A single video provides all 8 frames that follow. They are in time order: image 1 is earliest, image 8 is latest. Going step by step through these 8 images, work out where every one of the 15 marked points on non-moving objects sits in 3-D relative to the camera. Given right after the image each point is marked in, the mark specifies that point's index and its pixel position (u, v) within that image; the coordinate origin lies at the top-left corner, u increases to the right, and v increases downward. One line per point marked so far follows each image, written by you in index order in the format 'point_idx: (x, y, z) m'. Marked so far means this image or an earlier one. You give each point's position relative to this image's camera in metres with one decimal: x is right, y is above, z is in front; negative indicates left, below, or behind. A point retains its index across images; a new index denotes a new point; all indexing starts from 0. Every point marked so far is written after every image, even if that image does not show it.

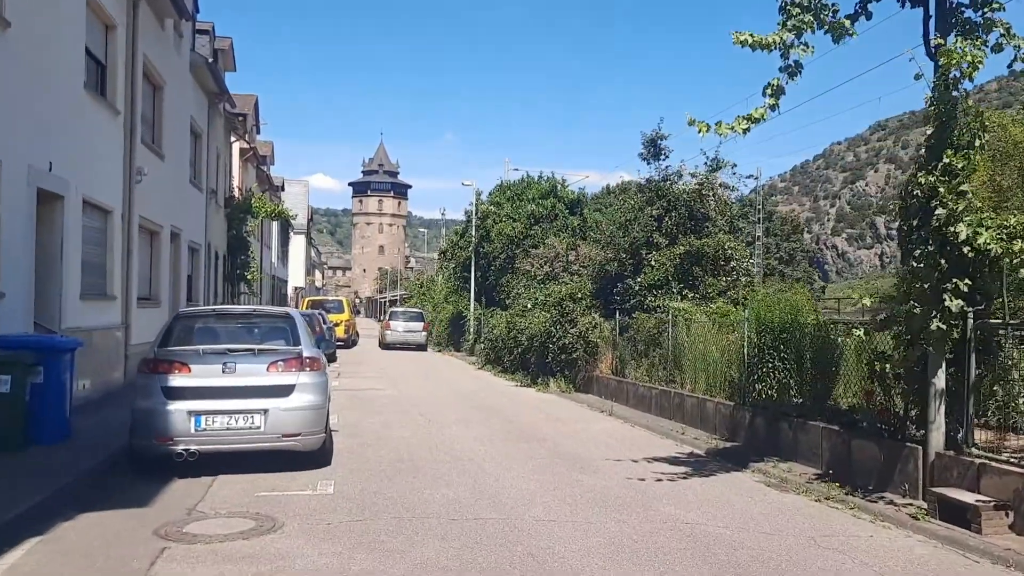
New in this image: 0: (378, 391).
0: (-3.1, -2.4, +18.0) m
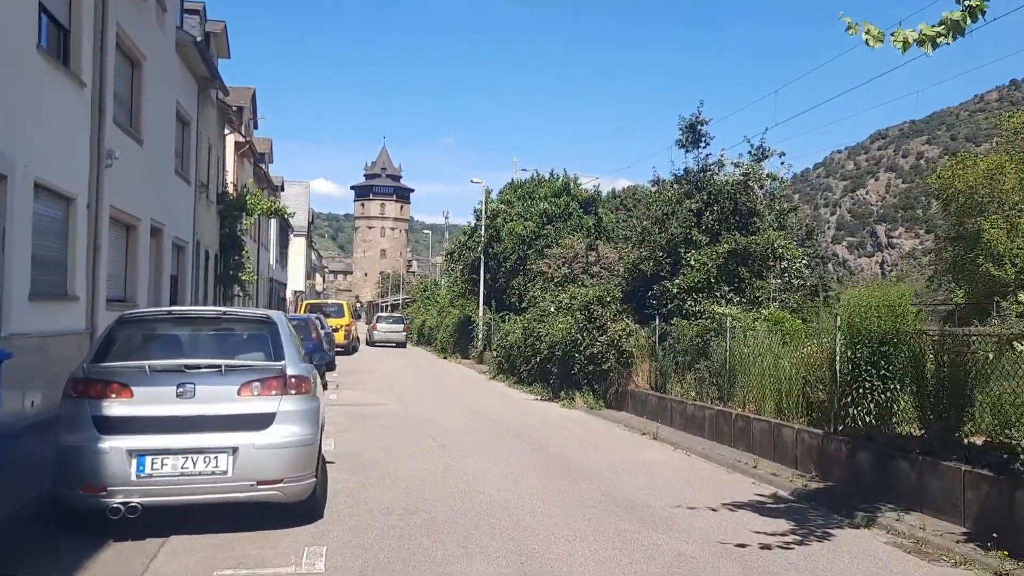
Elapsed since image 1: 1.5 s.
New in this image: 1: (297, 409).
0: (-2.6, -2.4, +15.8) m
1: (-1.8, -1.0, +6.6) m
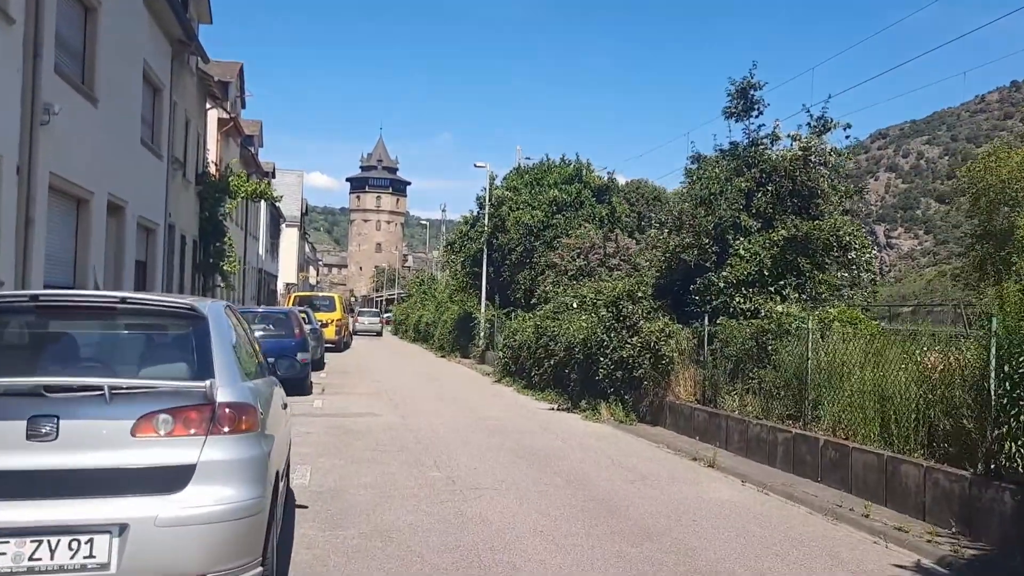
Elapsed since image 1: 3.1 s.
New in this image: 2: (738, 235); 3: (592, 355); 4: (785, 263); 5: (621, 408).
0: (-2.4, -2.2, +13.3) m
1: (-1.5, -0.9, +4.1) m
2: (+4.2, +1.0, +14.4) m
3: (+1.6, -1.3, +15.4) m
4: (+4.9, +0.4, +14.0) m
5: (+2.0, -2.2, +14.5) m
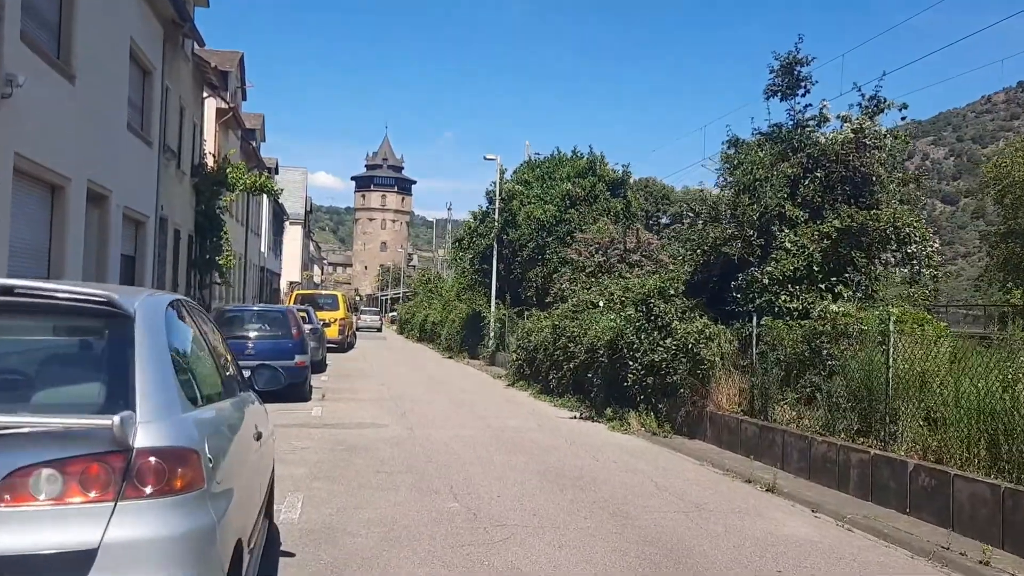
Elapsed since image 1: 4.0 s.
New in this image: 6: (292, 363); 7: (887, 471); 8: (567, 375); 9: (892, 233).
0: (-2.0, -2.1, +11.8) m
1: (-1.2, -0.8, +2.7) m
2: (+4.5, +1.0, +13.0) m
3: (+2.0, -1.3, +14.0) m
4: (+5.2, +0.5, +12.5) m
5: (+2.4, -2.2, +13.0) m
6: (-4.2, -1.4, +14.9) m
7: (+3.9, -1.9, +8.1) m
8: (+1.2, -1.9, +17.1) m
9: (+6.1, +0.9, +12.5) m
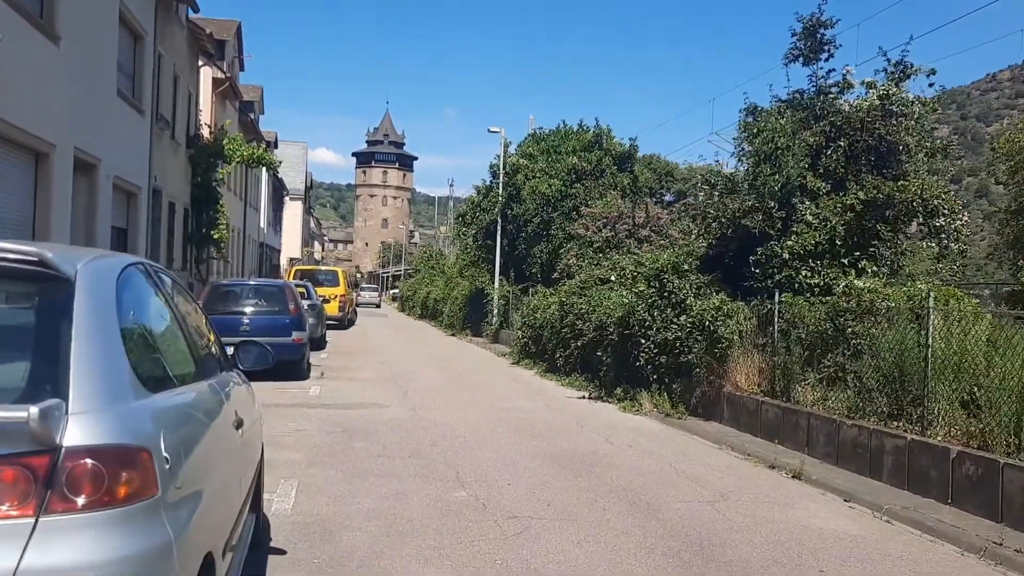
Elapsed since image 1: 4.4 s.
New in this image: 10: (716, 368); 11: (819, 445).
0: (-1.9, -1.8, +11.3) m
1: (-1.1, -0.7, +2.1) m
2: (+4.7, +1.4, +12.3) m
3: (+2.1, -0.8, +13.4) m
4: (+5.3, +0.9, +11.9) m
5: (+2.5, -1.8, +12.5) m
6: (-4.1, -0.9, +14.4) m
7: (+4.0, -1.6, +7.5) m
8: (+1.3, -1.4, +16.5) m
9: (+6.2, +1.3, +11.9) m
10: (+3.1, -1.2, +11.8) m
11: (+3.6, -1.8, +9.1) m
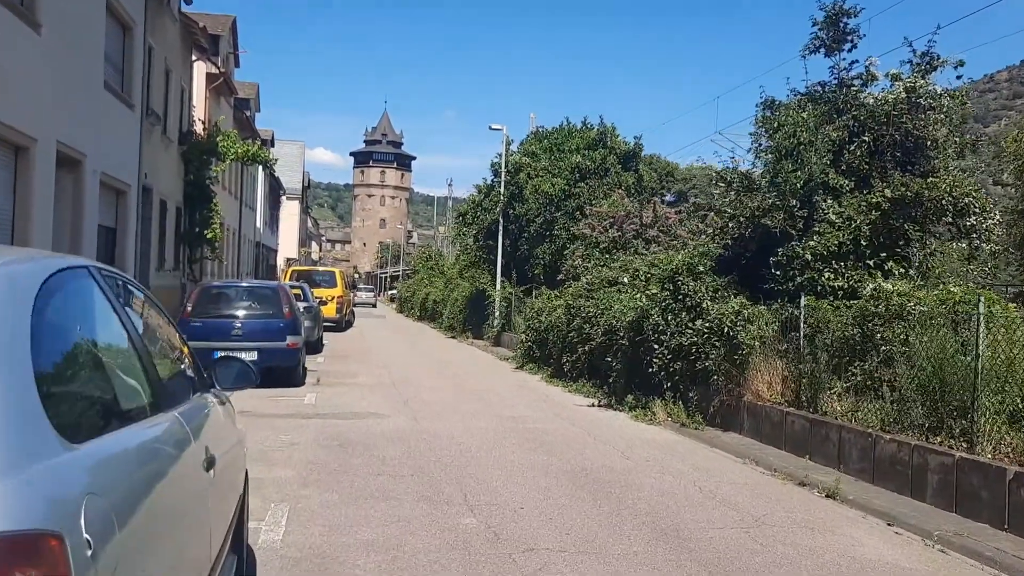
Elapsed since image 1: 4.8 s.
0: (-1.8, -1.8, +10.6) m
1: (-1.0, -0.7, +1.4) m
2: (+4.8, +1.4, +11.7) m
3: (+2.2, -0.9, +12.8) m
4: (+5.4, +0.8, +11.3) m
5: (+2.6, -1.8, +11.8) m
6: (-4.0, -1.0, +13.7) m
7: (+4.1, -1.7, +6.9) m
8: (+1.4, -1.4, +15.9) m
9: (+6.3, +1.2, +11.2) m
10: (+3.2, -1.2, +11.1) m
11: (+3.7, -1.9, +8.5) m
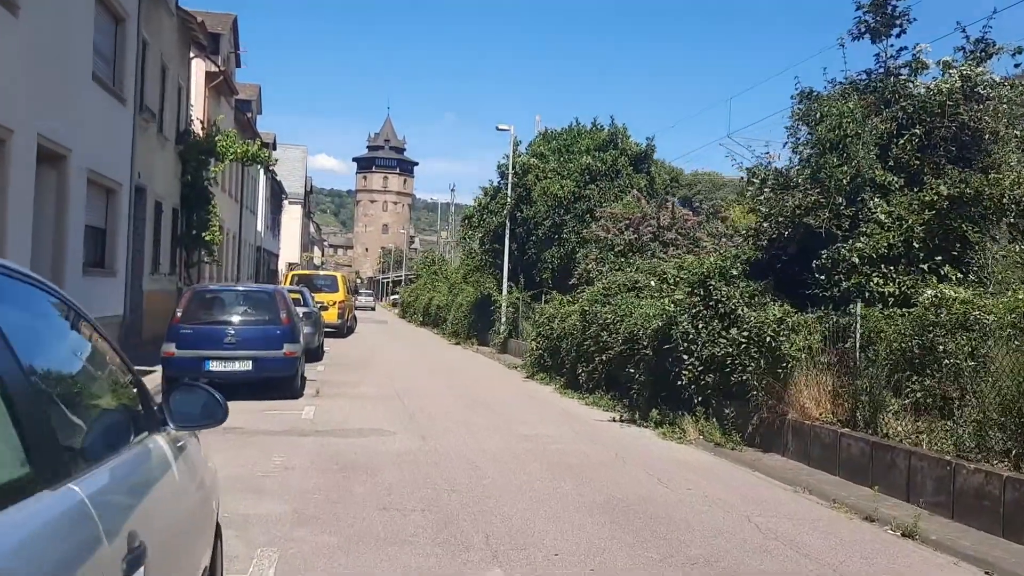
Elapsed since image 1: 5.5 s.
0: (-1.6, -1.8, +9.6) m
1: (-0.8, -0.7, +0.4) m
2: (+5.0, +1.3, +10.7) m
3: (+2.4, -1.0, +11.7) m
4: (+5.7, +0.7, +10.2) m
5: (+2.8, -1.9, +10.8) m
6: (-3.8, -1.1, +12.7) m
7: (+4.3, -1.7, +5.8) m
8: (+1.7, -1.5, +14.8) m
9: (+6.6, +1.1, +10.2) m
10: (+3.4, -1.3, +10.1) m
11: (+3.9, -1.9, +7.4) m
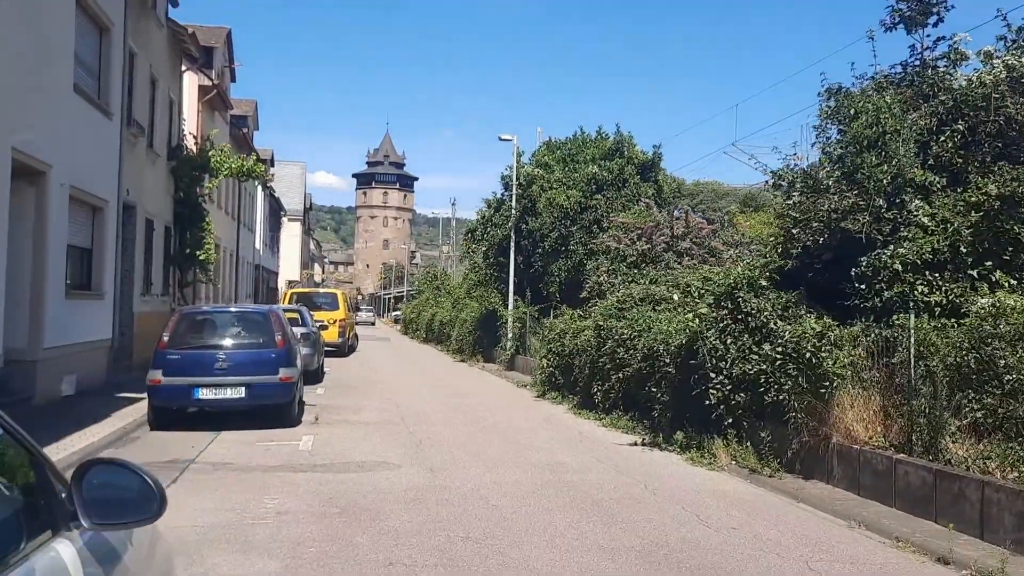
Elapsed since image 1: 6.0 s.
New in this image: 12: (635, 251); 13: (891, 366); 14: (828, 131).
0: (-1.4, -2.1, +8.7) m
1: (-0.6, -0.8, -0.5) m
2: (+5.1, +1.2, +9.8) m
3: (+2.6, -1.1, +10.9) m
4: (+5.8, +0.7, +9.4) m
5: (+3.0, -2.1, +9.9) m
6: (-3.6, -1.4, +11.8) m
7: (+4.5, -1.8, +4.9) m
8: (+1.9, -1.8, +13.9) m
9: (+6.7, +1.0, +9.4) m
10: (+3.6, -1.4, +9.2) m
11: (+4.1, -2.0, +6.6) m
12: (+2.8, +0.9, +18.2) m
13: (+4.2, -0.9, +8.7) m
14: (+4.4, +2.2, +11.0) m
